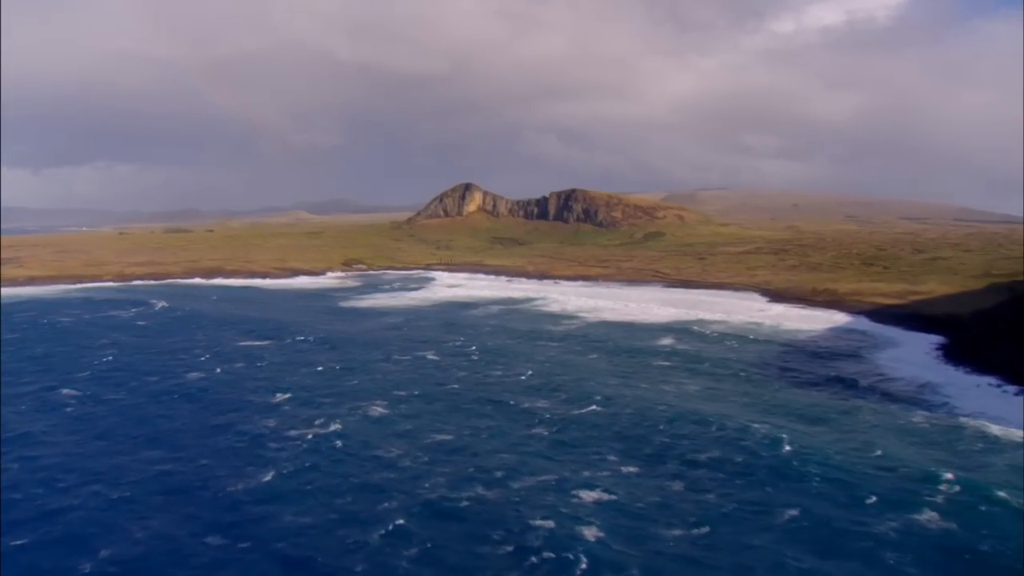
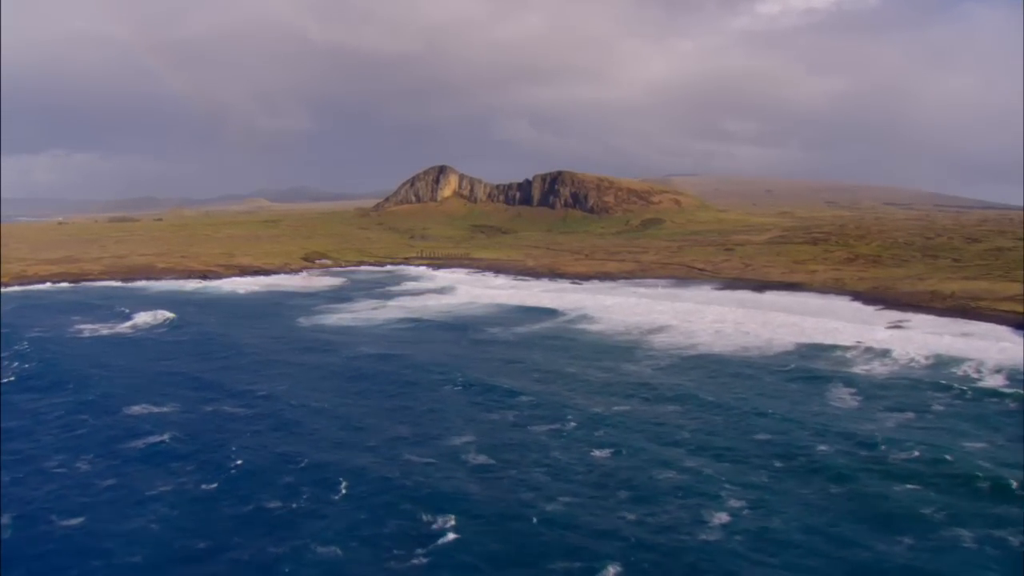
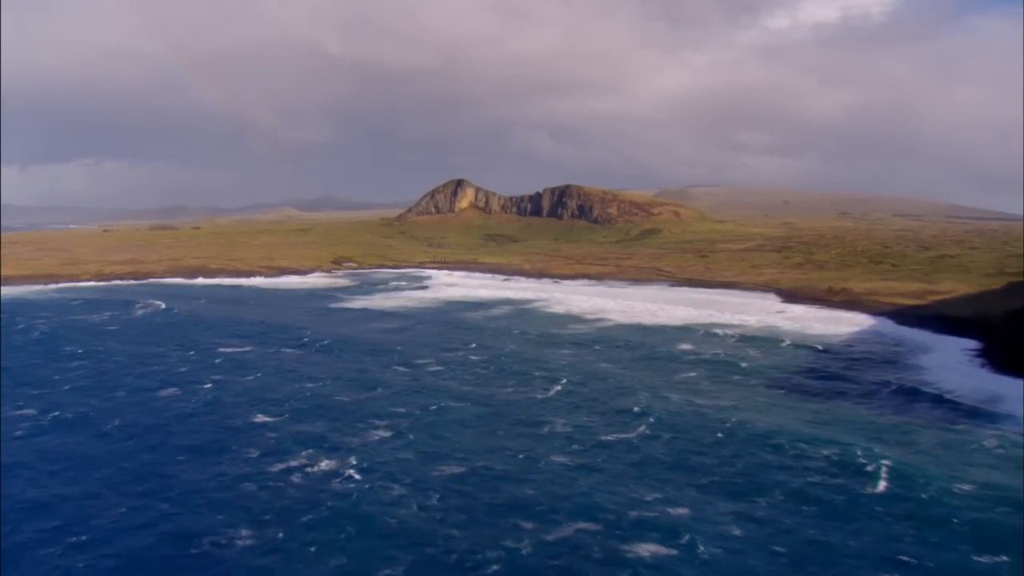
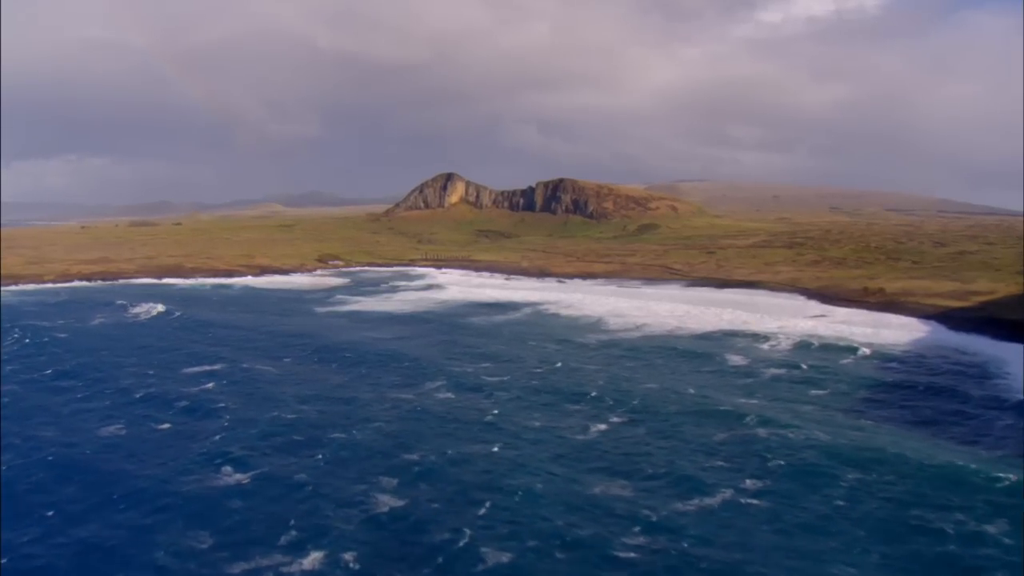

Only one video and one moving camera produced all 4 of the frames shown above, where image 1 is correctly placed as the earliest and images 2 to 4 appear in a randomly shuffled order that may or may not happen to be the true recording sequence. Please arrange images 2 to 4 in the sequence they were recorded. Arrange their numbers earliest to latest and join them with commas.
3, 4, 2
